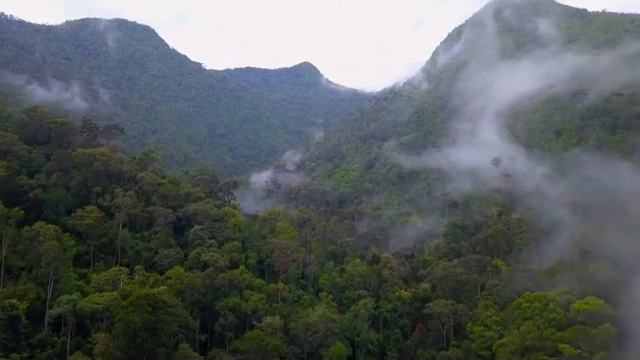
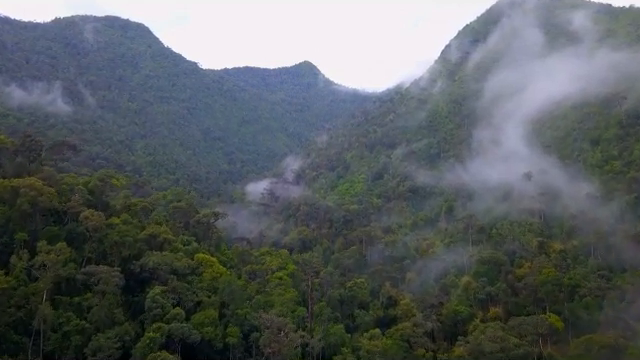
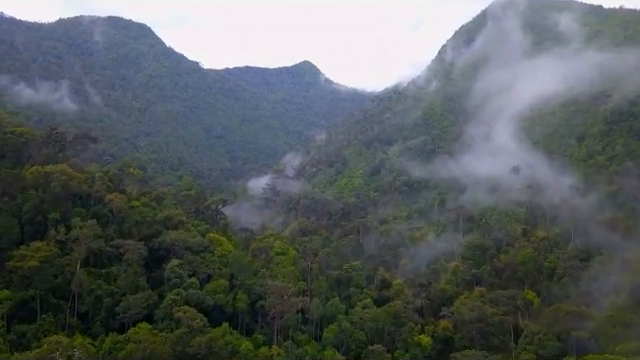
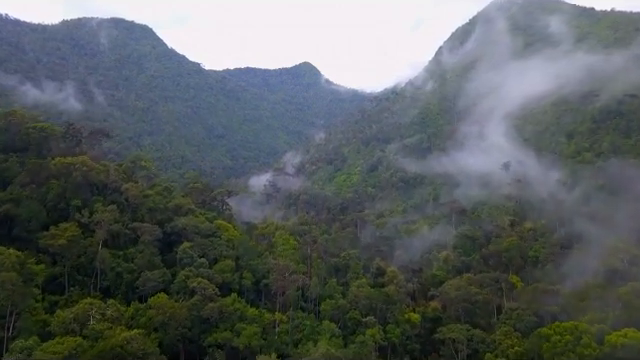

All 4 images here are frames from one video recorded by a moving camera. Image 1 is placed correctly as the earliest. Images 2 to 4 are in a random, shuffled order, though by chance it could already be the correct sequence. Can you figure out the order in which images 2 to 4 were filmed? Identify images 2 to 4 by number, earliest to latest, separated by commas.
4, 3, 2
